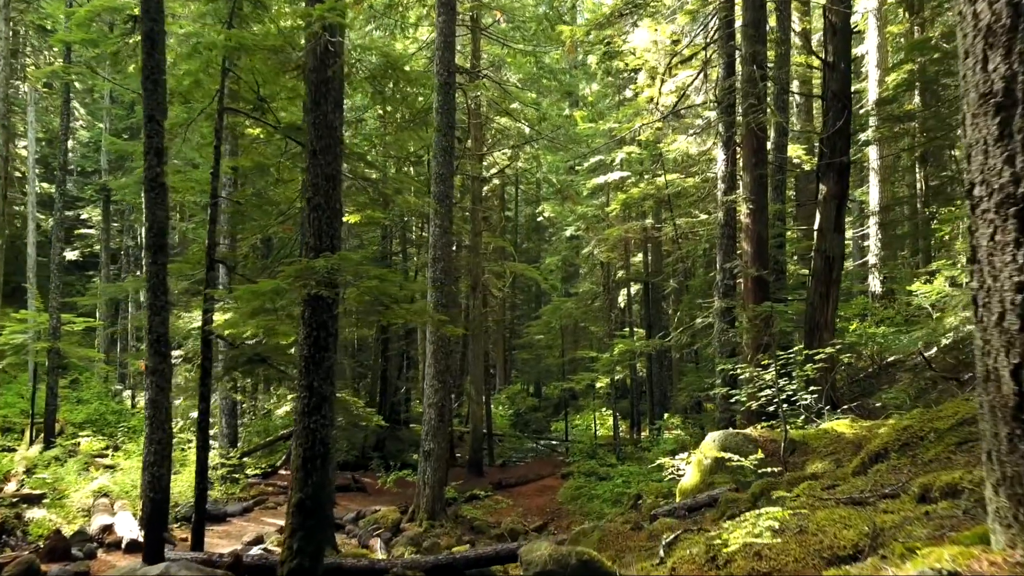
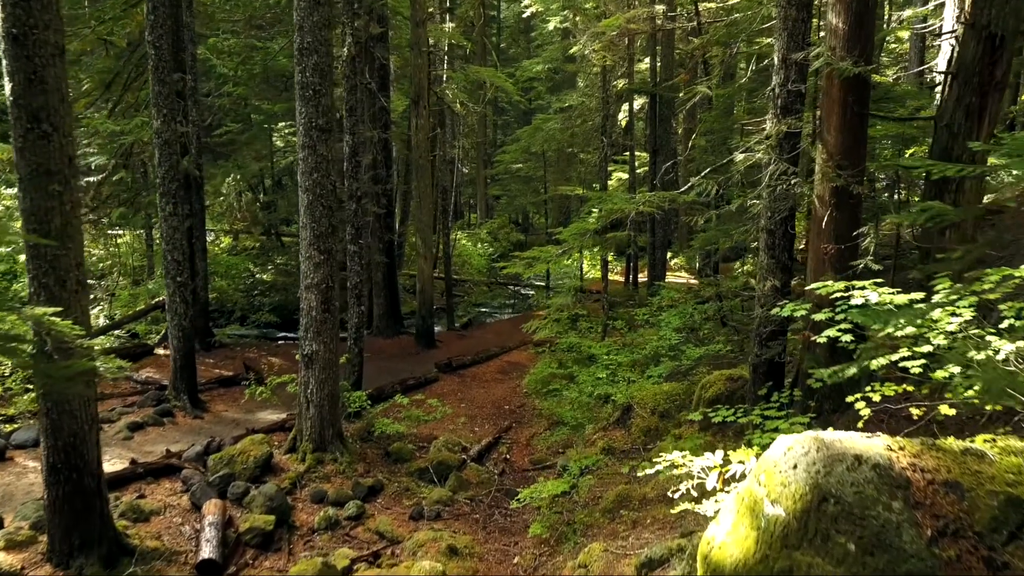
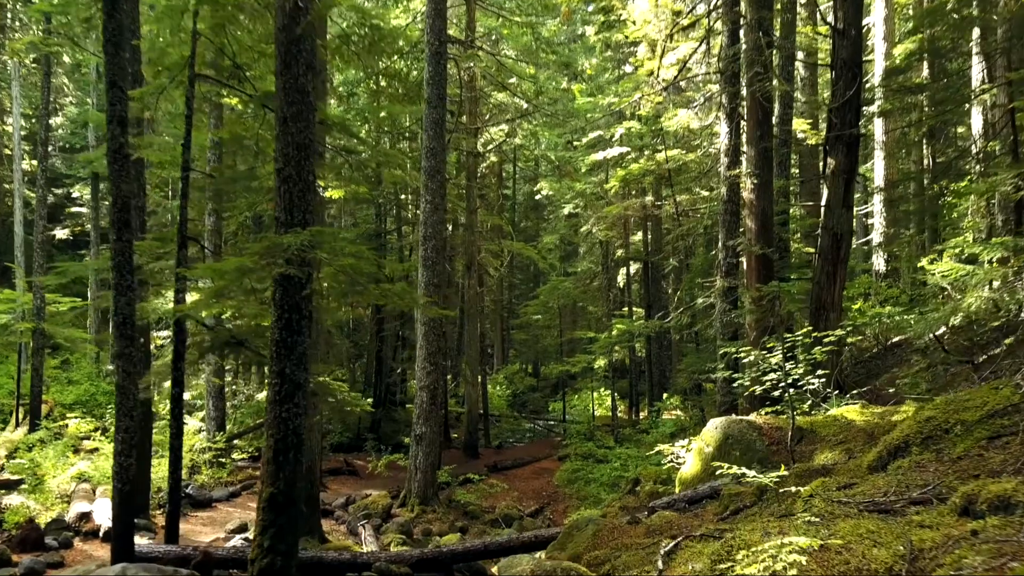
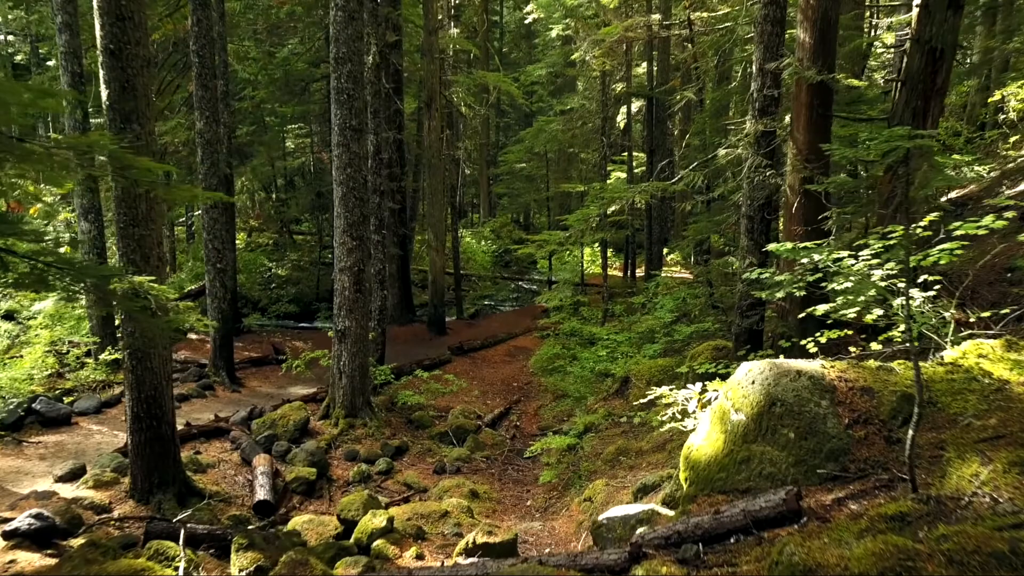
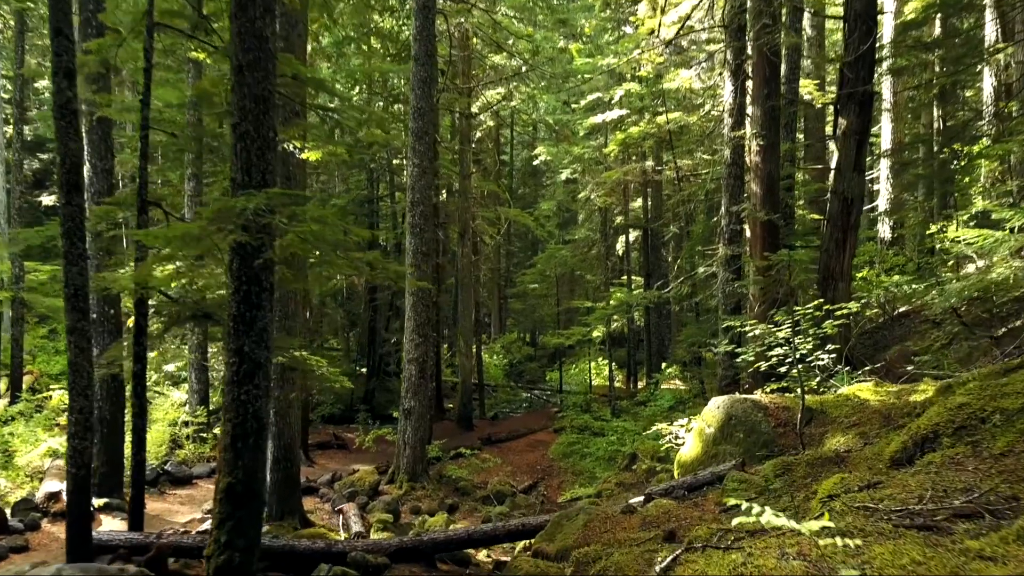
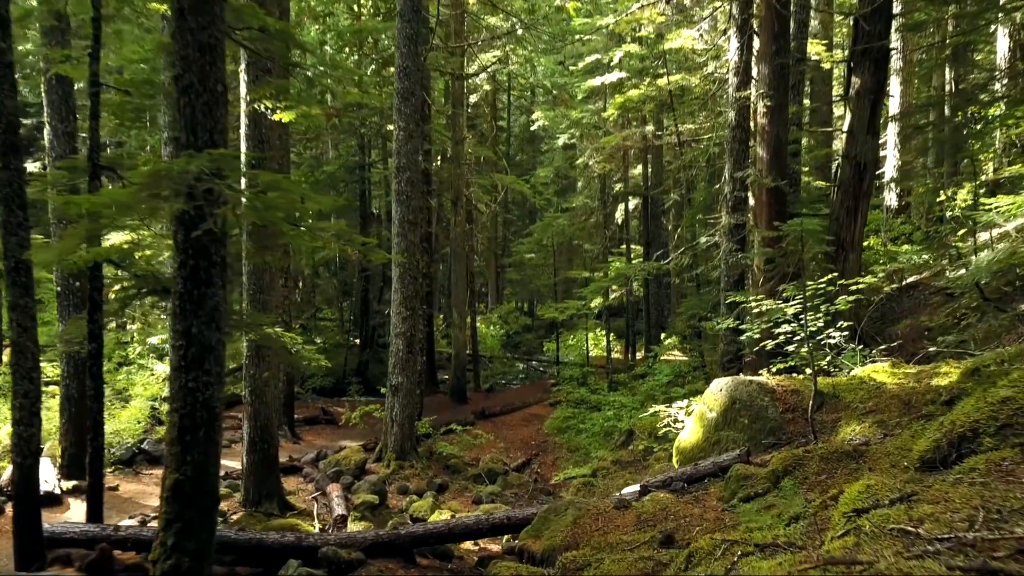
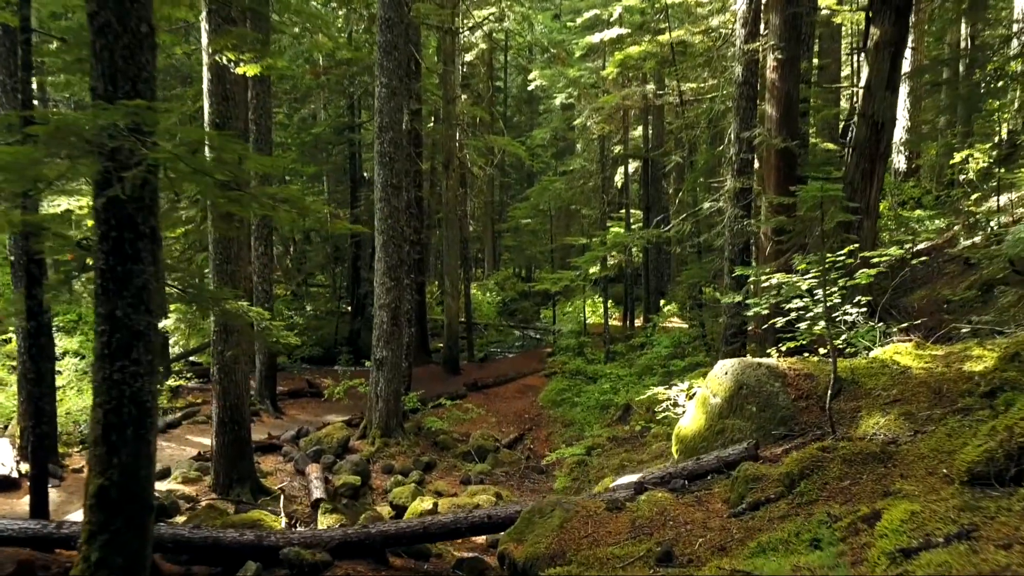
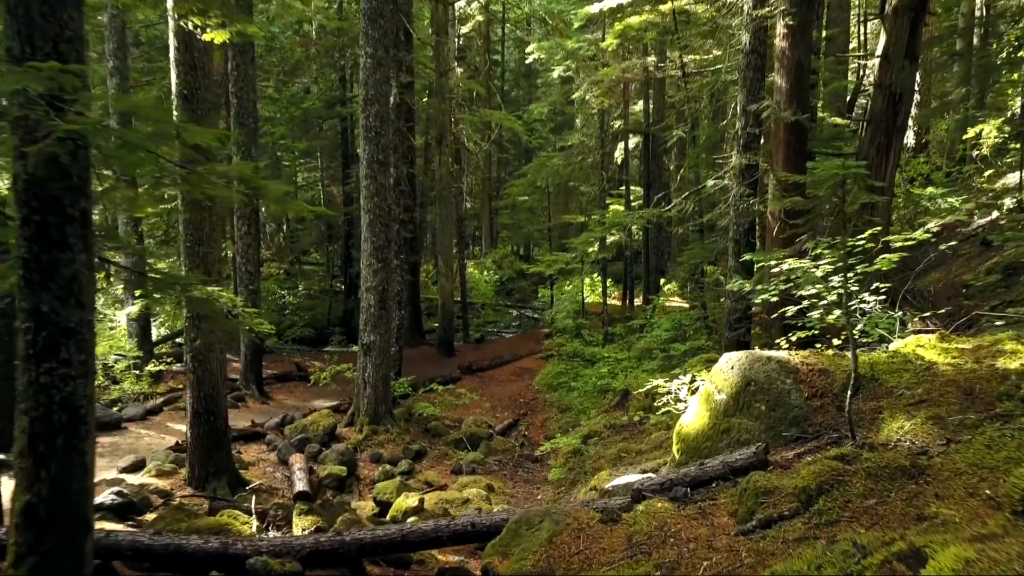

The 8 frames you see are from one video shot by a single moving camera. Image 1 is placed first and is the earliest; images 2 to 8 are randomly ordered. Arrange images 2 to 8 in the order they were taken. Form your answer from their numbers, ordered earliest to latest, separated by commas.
3, 5, 6, 7, 8, 4, 2
